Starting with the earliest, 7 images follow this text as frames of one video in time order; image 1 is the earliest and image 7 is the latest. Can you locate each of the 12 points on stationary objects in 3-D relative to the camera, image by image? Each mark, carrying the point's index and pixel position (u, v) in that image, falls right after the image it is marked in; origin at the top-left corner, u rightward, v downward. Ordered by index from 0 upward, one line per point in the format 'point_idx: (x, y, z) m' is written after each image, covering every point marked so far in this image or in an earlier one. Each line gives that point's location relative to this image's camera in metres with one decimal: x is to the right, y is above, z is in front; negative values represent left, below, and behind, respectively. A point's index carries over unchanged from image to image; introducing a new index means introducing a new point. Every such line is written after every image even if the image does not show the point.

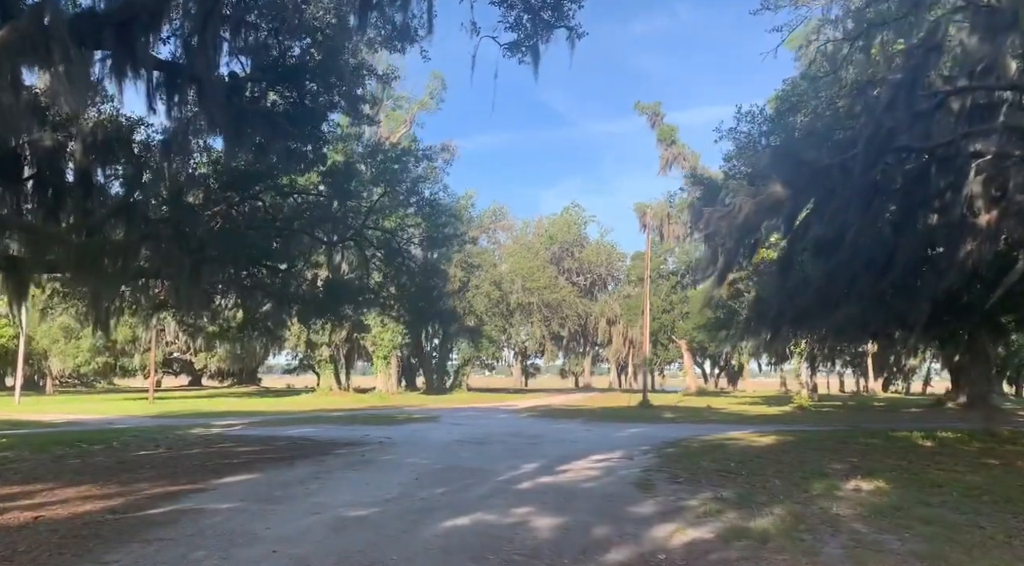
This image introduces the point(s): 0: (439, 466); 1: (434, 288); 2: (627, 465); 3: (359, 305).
0: (-1.1, -2.8, +11.4) m
1: (-1.5, 0.0, +15.4) m
2: (+1.7, -2.7, +11.0) m
3: (-3.1, -0.4, +14.9) m
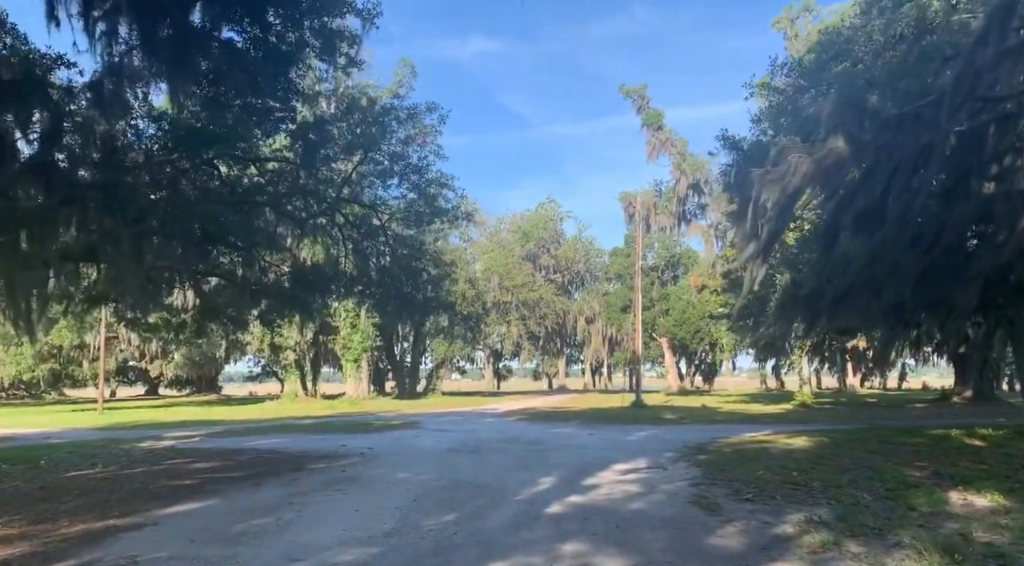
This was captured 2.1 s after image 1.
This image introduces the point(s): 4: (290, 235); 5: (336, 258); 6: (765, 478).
0: (-0.9, -2.5, +9.5) m
1: (-1.6, +0.2, +13.4) m
2: (+1.9, -2.4, +9.1) m
3: (-3.1, -0.2, +12.9) m
4: (-3.7, +0.8, +12.6) m
5: (-3.1, +0.5, +13.2) m
6: (+2.9, -2.2, +8.4) m
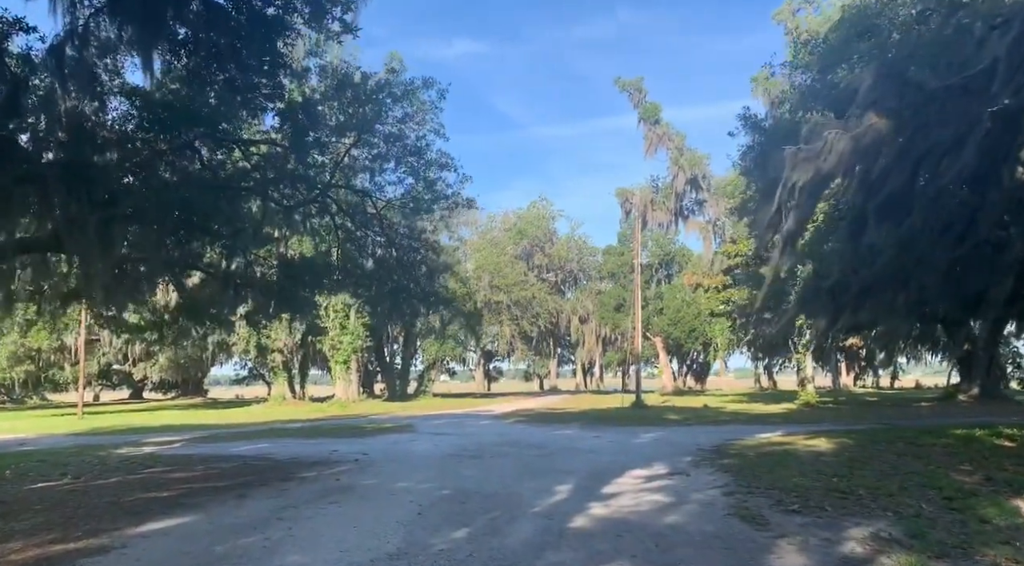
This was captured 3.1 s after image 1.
0: (-0.8, -2.4, +8.6) m
1: (-1.5, +0.3, +12.6) m
2: (+2.1, -2.3, +8.3) m
3: (-3.0, -0.1, +12.0) m
4: (-3.6, +0.9, +11.7) m
5: (-3.0, +0.6, +12.3) m
6: (+3.0, -2.1, +7.6) m
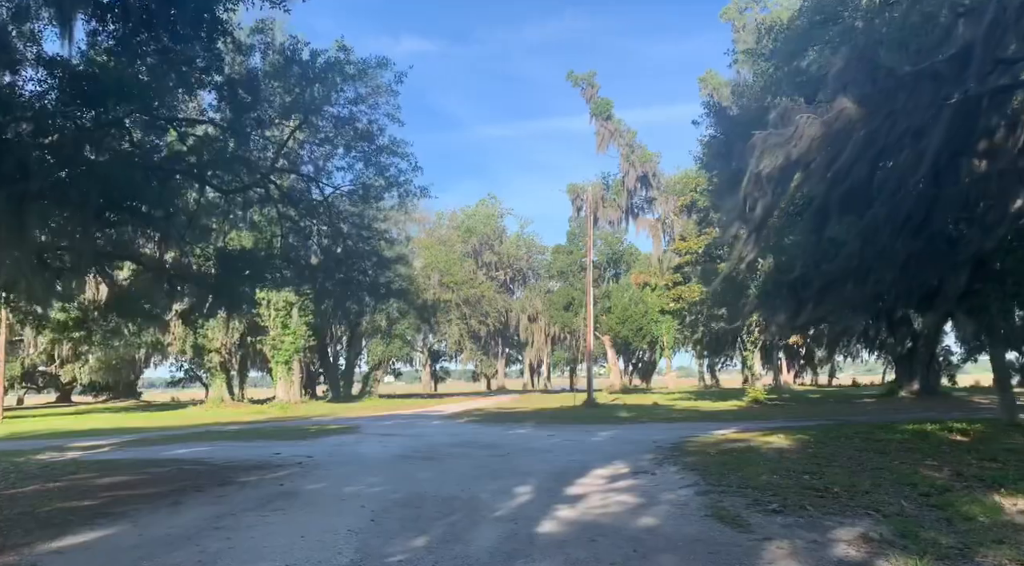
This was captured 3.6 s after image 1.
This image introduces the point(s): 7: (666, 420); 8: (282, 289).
0: (-1.2, -2.3, +8.0) m
1: (-2.2, +0.4, +11.9) m
2: (+1.6, -2.2, +8.0) m
3: (-3.7, 0.0, +11.3) m
4: (-4.3, +1.1, +11.0) m
5: (-3.7, +0.7, +11.5) m
6: (+2.6, -2.0, +7.4) m
7: (+4.0, -3.6, +19.3) m
8: (-3.6, -0.1, +11.8) m
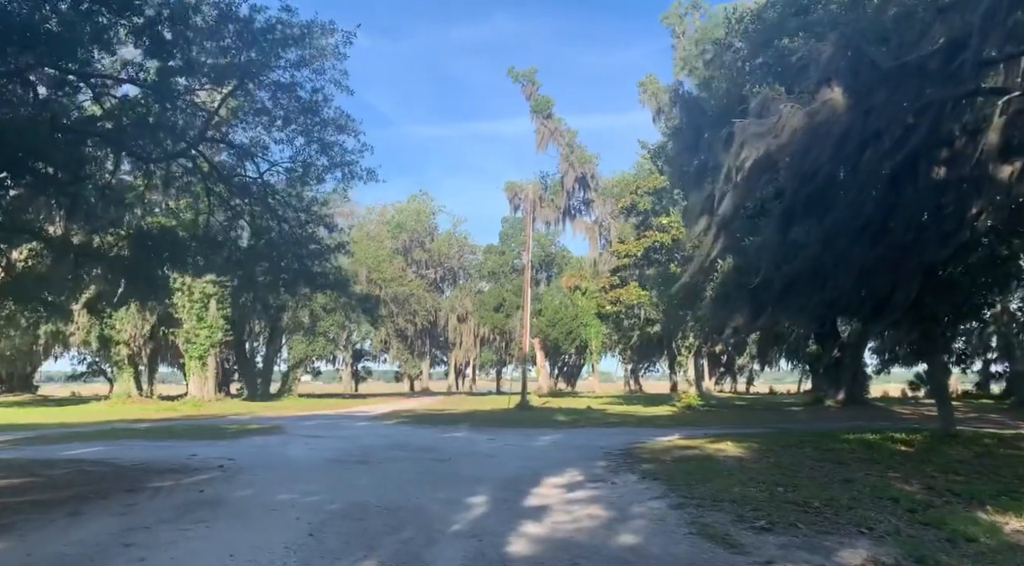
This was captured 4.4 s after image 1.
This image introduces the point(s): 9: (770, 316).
0: (-1.7, -2.2, +7.2) m
1: (-3.0, +0.6, +11.0) m
2: (+1.2, -2.1, +7.4) m
3: (-4.4, +0.3, +10.1) m
4: (-4.9, +1.3, +9.8) m
5: (-4.4, +0.9, +10.4) m
6: (+2.2, -2.0, +6.9) m
7: (+2.4, -3.6, +18.9) m
8: (-4.4, +0.1, +10.7) m
9: (+4.6, -0.5, +12.8) m
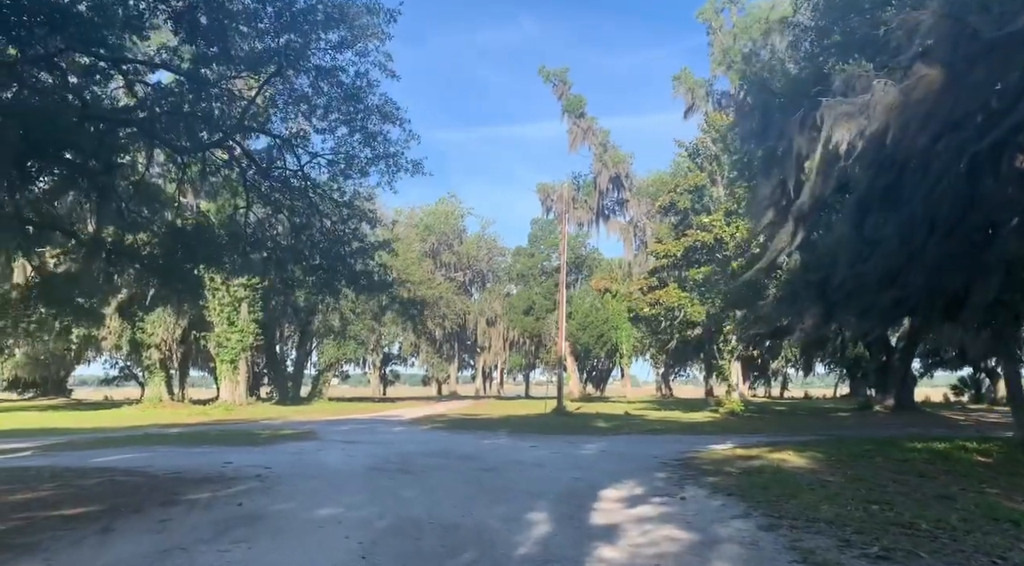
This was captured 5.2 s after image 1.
0: (-1.1, -2.1, +6.6) m
1: (-2.3, +0.6, +10.4) m
2: (+1.7, -2.1, +6.7) m
3: (-3.7, +0.3, +9.6) m
4: (-4.2, +1.3, +9.3) m
5: (-3.7, +0.9, +9.9) m
6: (+2.8, -1.9, +6.2) m
7: (+3.3, -3.6, +18.2) m
8: (-3.7, +0.1, +10.2) m
9: (+5.3, -0.5, +12.0) m
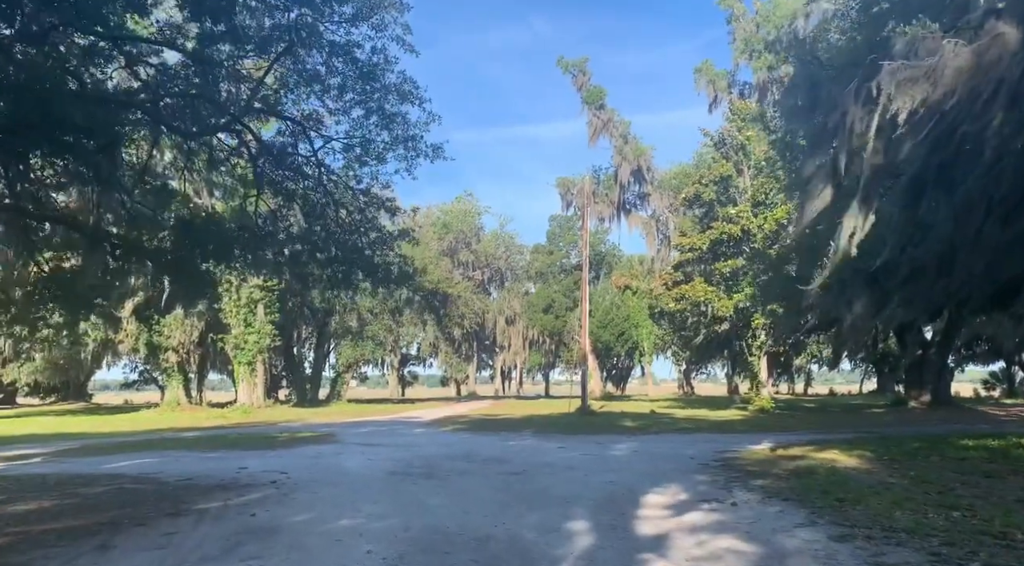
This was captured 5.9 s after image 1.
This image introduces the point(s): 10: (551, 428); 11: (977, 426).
0: (-0.8, -2.1, +6.0) m
1: (-1.9, +0.7, +9.9) m
2: (+2.1, -2.0, +6.1) m
3: (-3.4, +0.3, +9.1) m
4: (-3.9, +1.4, +8.8) m
5: (-3.4, +1.0, +9.4) m
6: (+3.1, -1.8, +5.5) m
7: (+3.9, -3.5, +17.5) m
8: (-3.3, +0.2, +9.7) m
9: (+5.7, -0.3, +11.3) m
10: (+0.9, -3.5, +18.0) m
11: (+11.4, -3.5, +18.2) m
